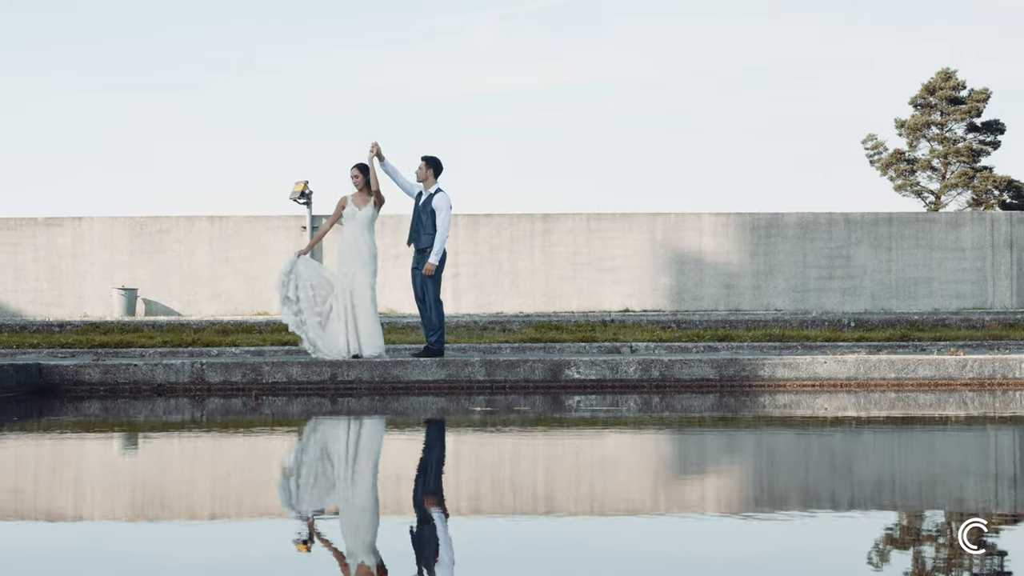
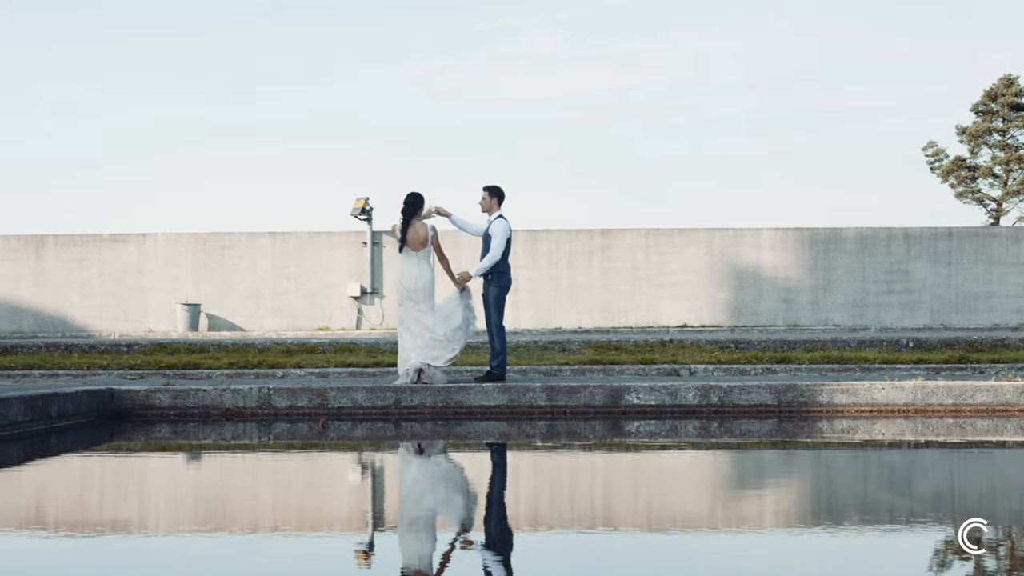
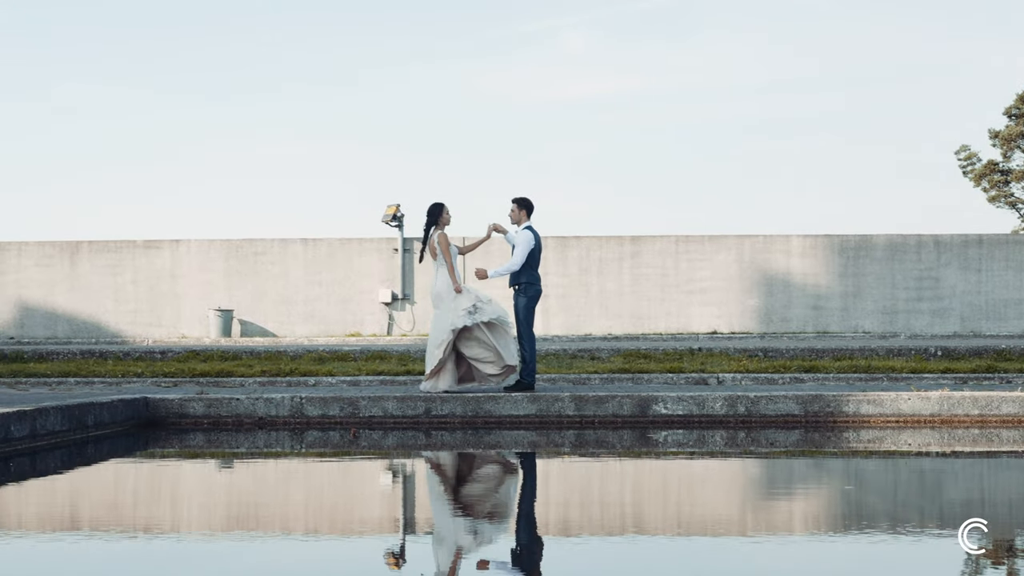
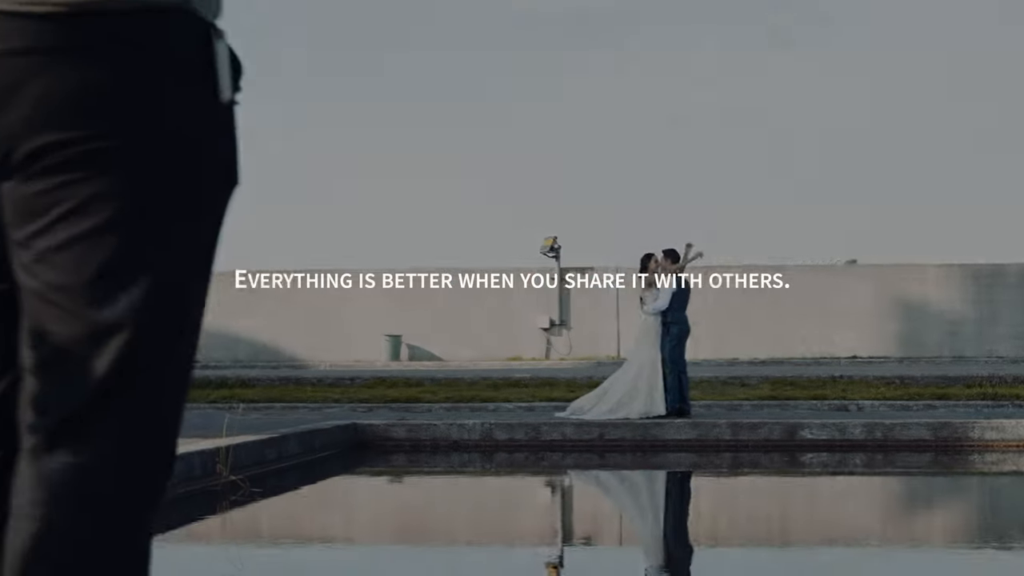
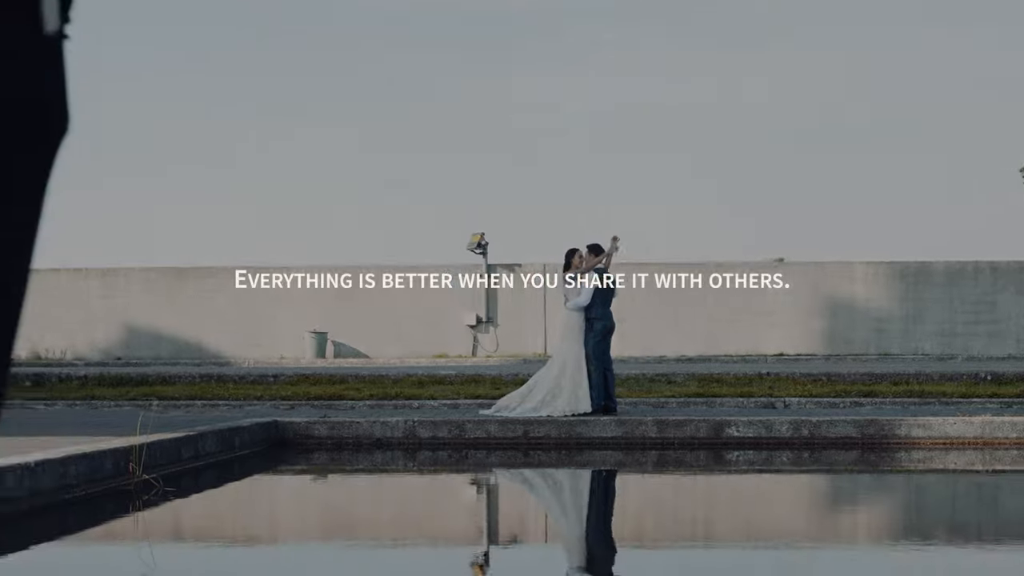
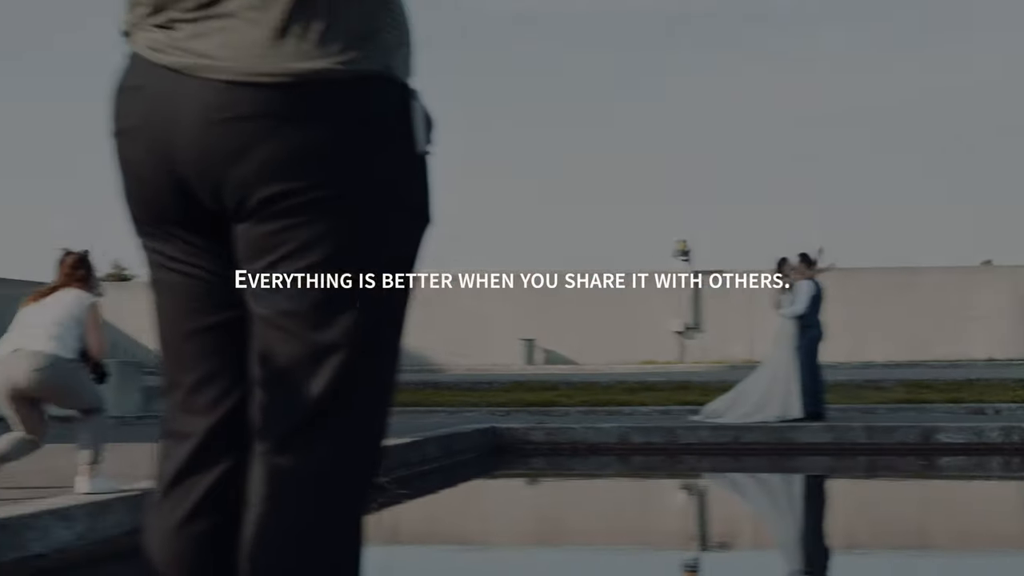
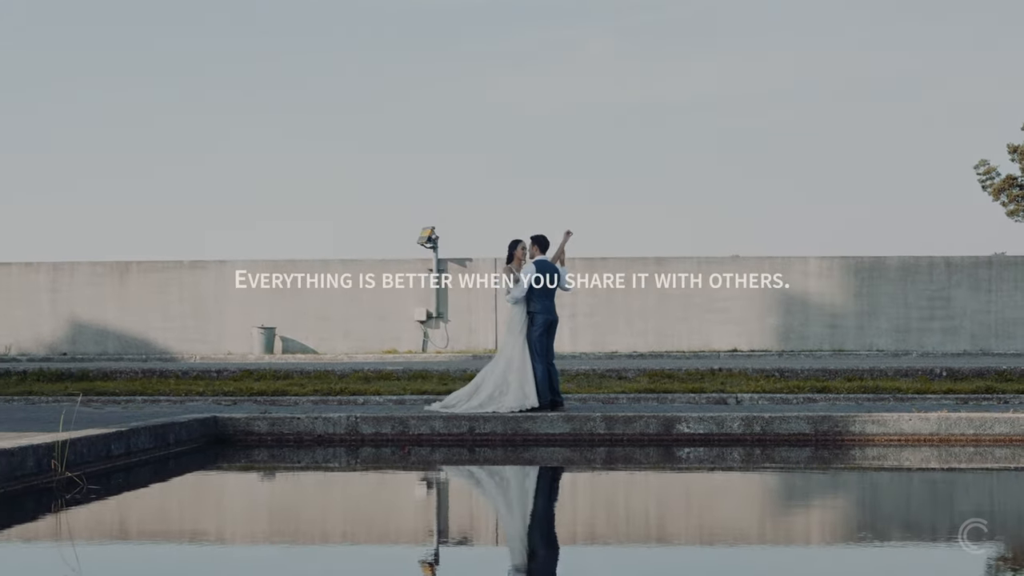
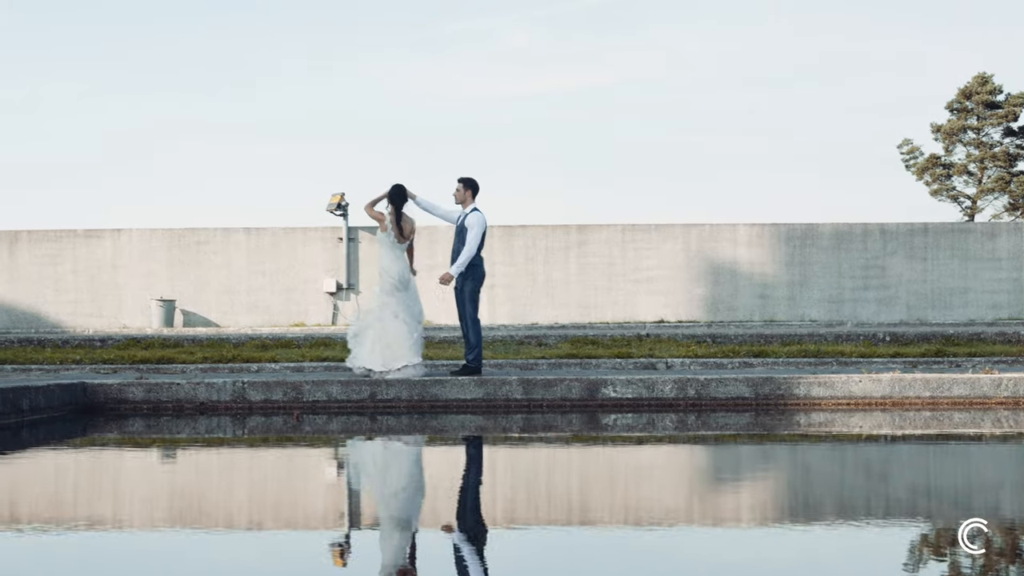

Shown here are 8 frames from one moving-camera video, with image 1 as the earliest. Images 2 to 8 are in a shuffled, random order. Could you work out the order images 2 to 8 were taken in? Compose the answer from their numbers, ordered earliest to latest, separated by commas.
8, 2, 3, 7, 5, 4, 6
